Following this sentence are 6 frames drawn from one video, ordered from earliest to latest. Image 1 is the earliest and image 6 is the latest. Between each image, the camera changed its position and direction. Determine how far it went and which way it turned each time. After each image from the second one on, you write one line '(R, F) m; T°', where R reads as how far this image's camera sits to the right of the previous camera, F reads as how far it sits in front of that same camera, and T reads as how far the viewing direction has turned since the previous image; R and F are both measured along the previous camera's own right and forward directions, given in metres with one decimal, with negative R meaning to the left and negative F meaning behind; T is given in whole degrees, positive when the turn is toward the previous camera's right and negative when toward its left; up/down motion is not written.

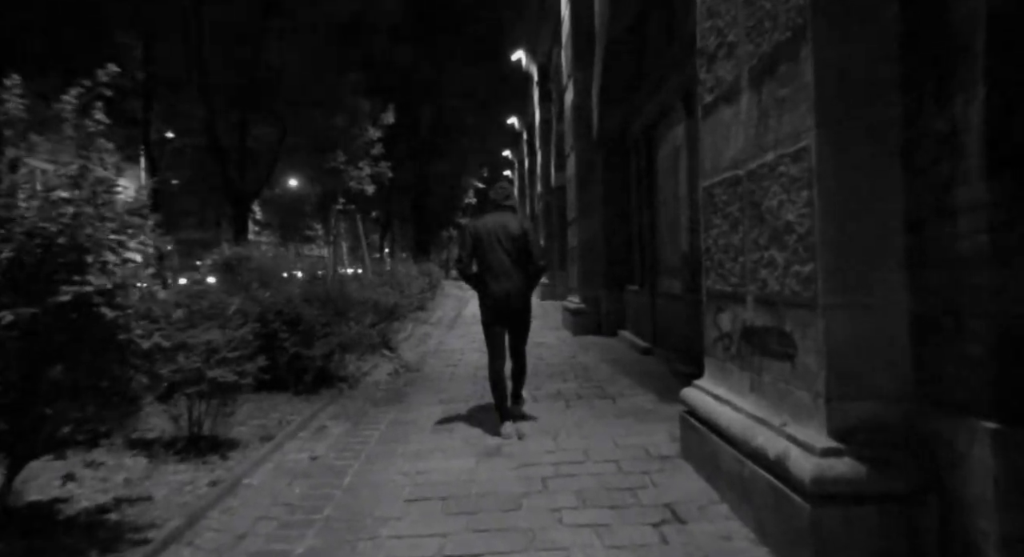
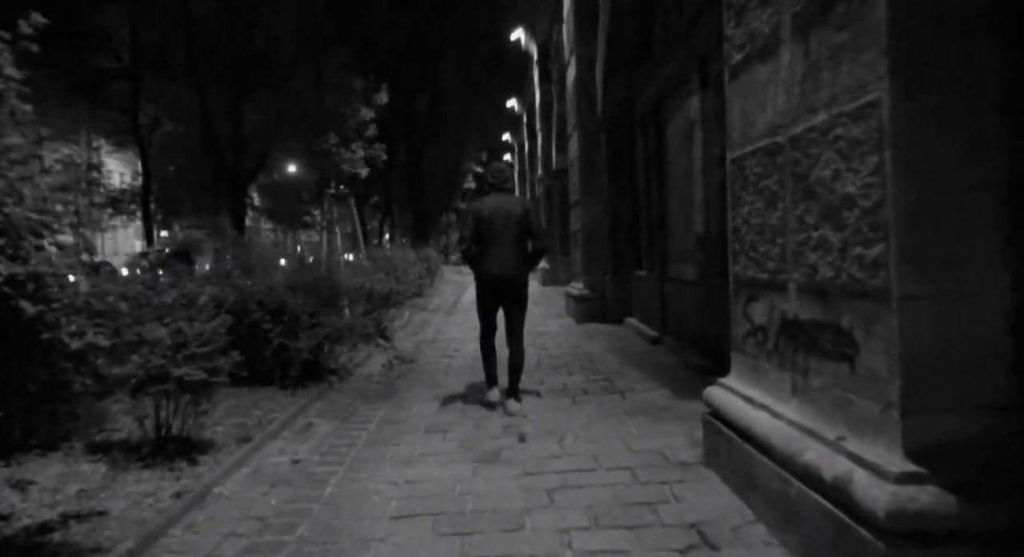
(0.0, +0.6) m; 0°
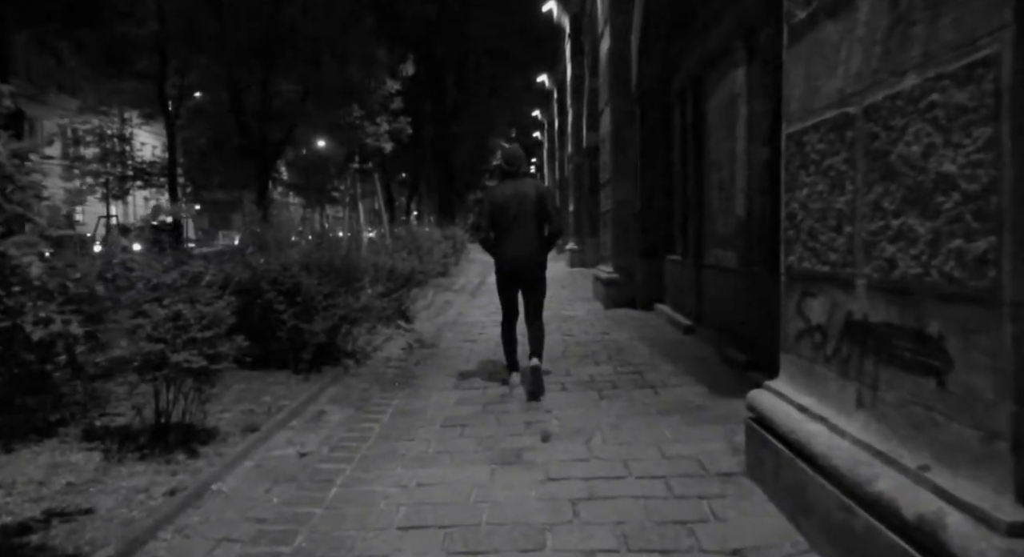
(0.0, +0.4) m; -2°
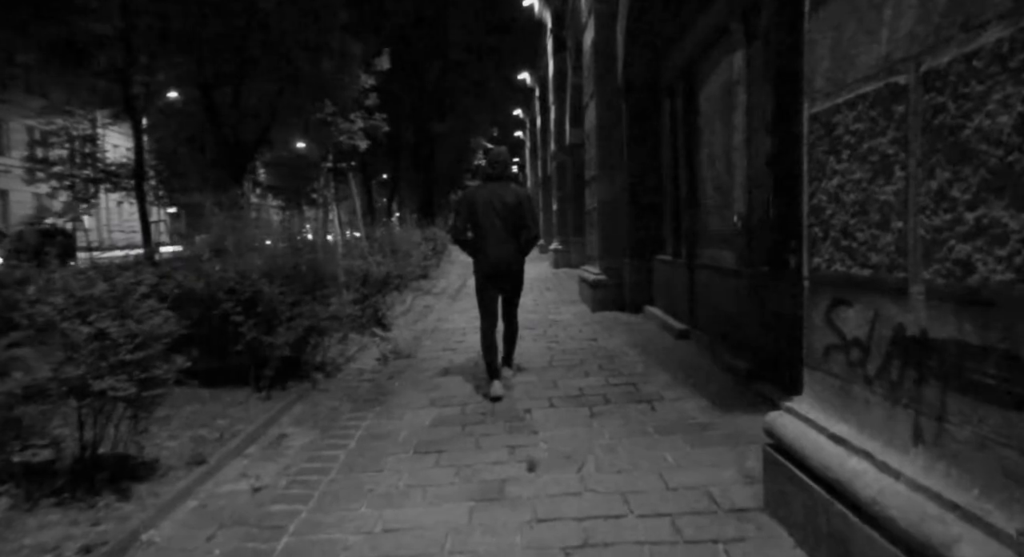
(0.0, +0.6) m; +1°
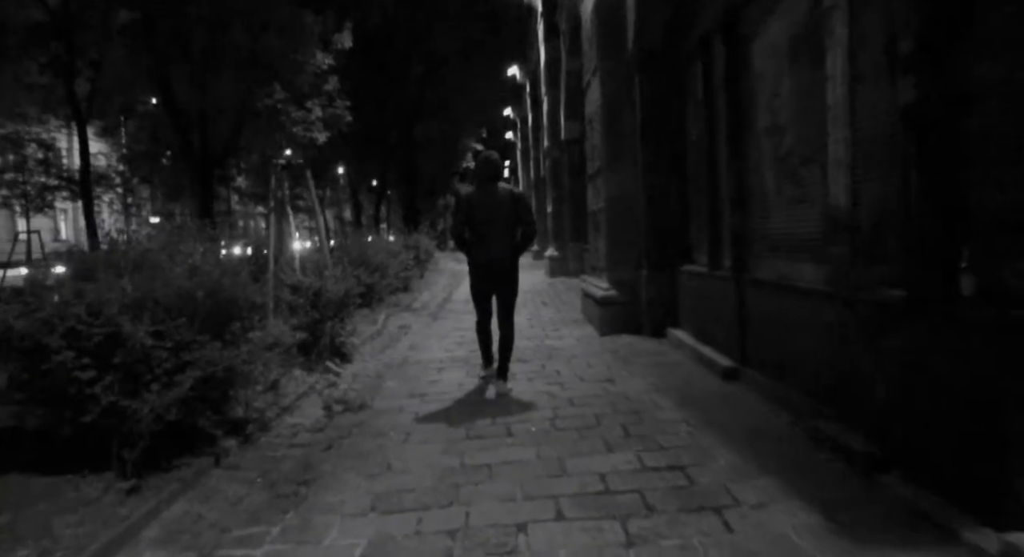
(+0.1, +2.1) m; 0°
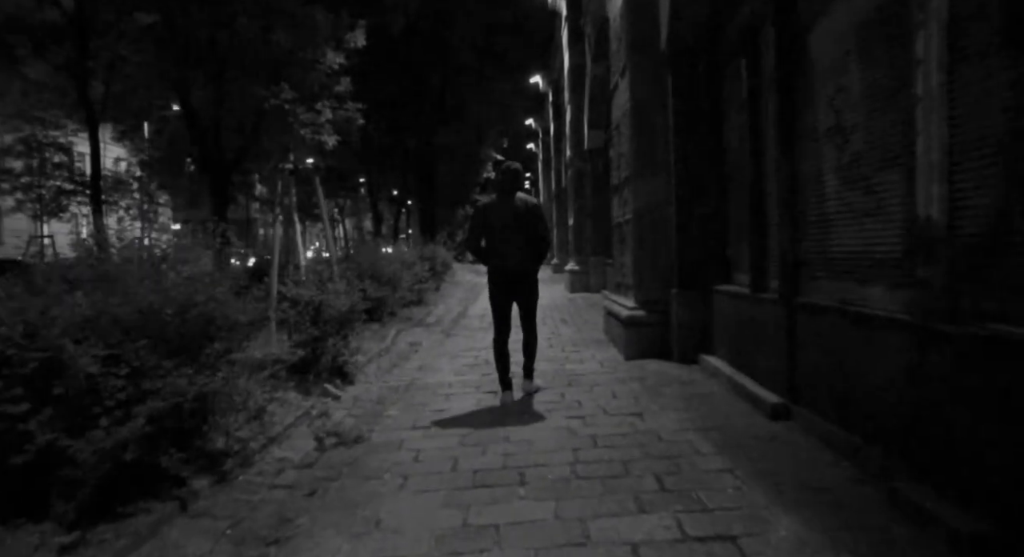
(0.0, +0.7) m; -1°
